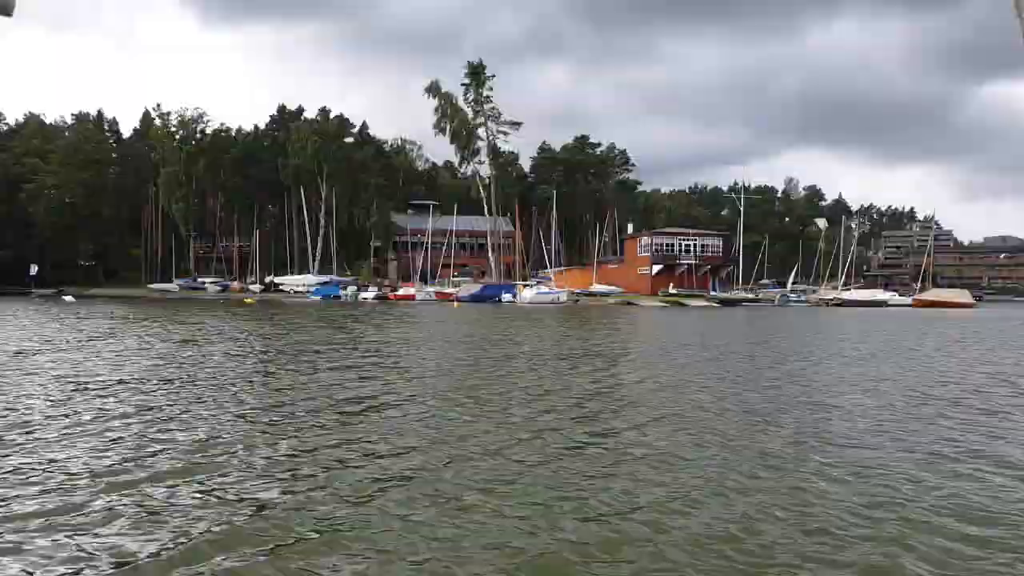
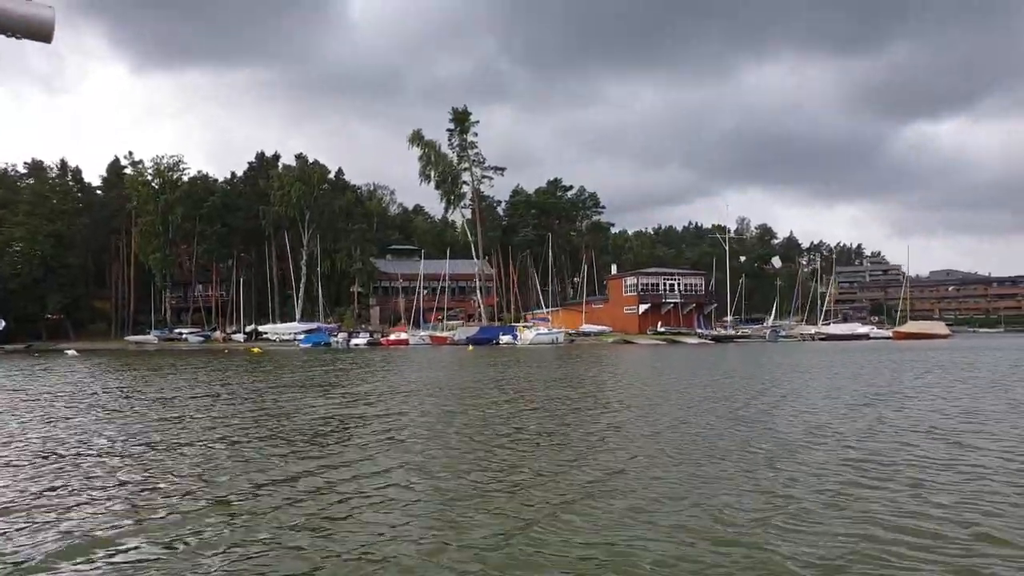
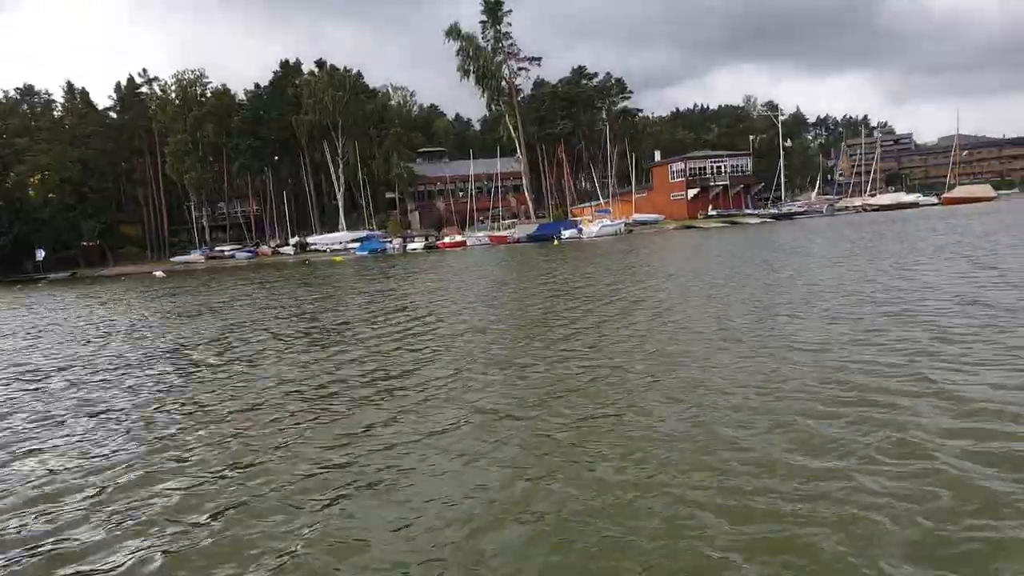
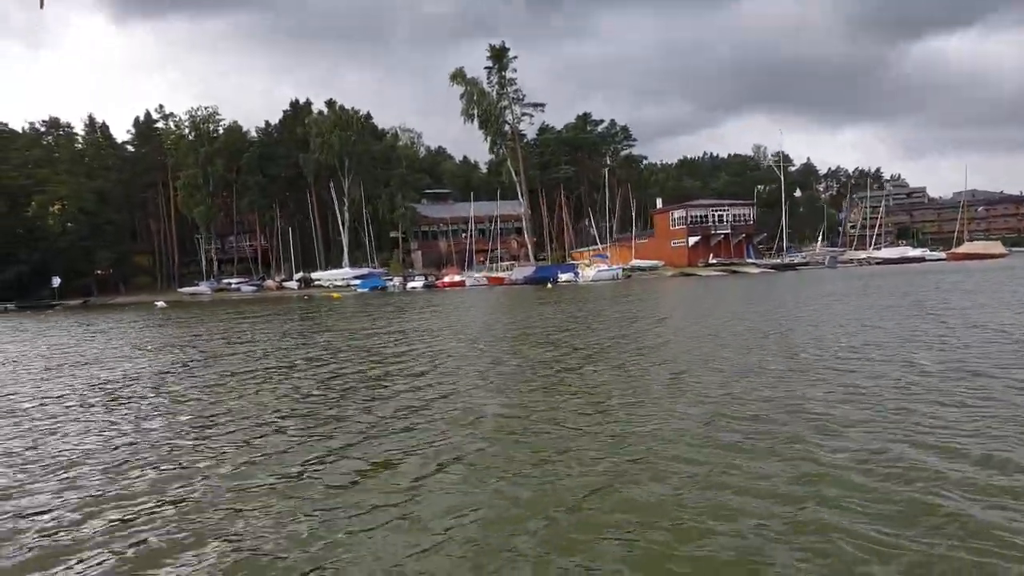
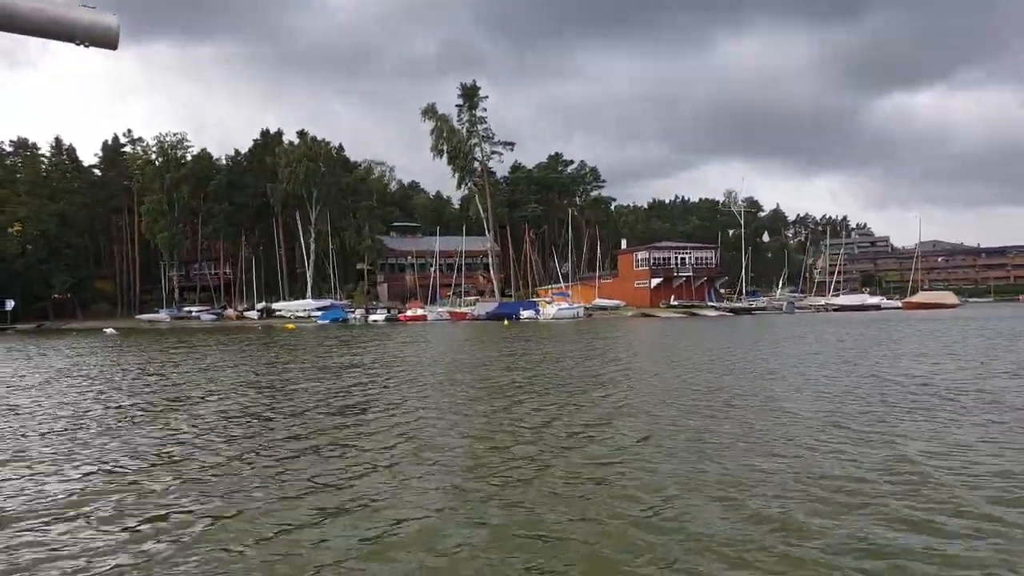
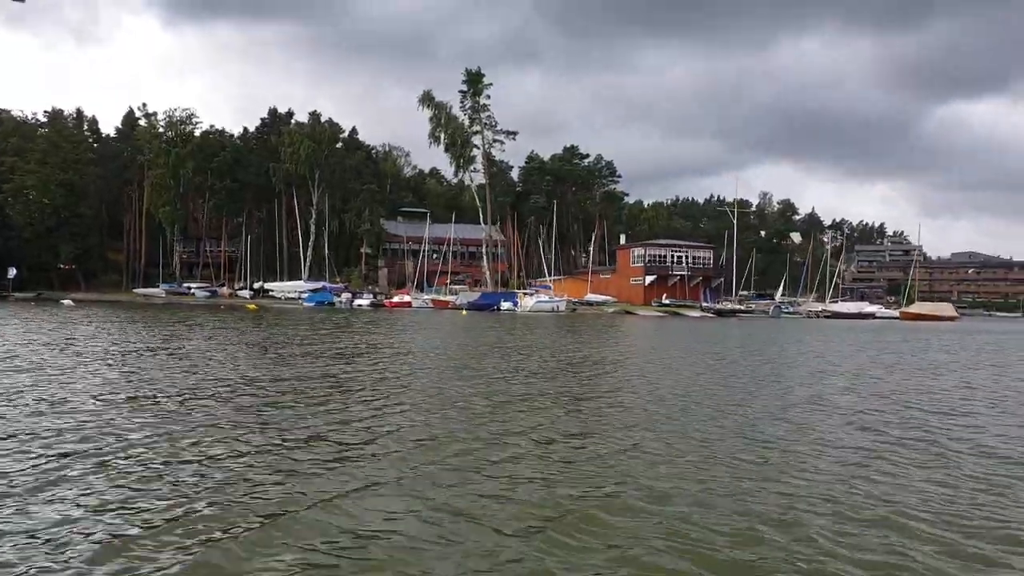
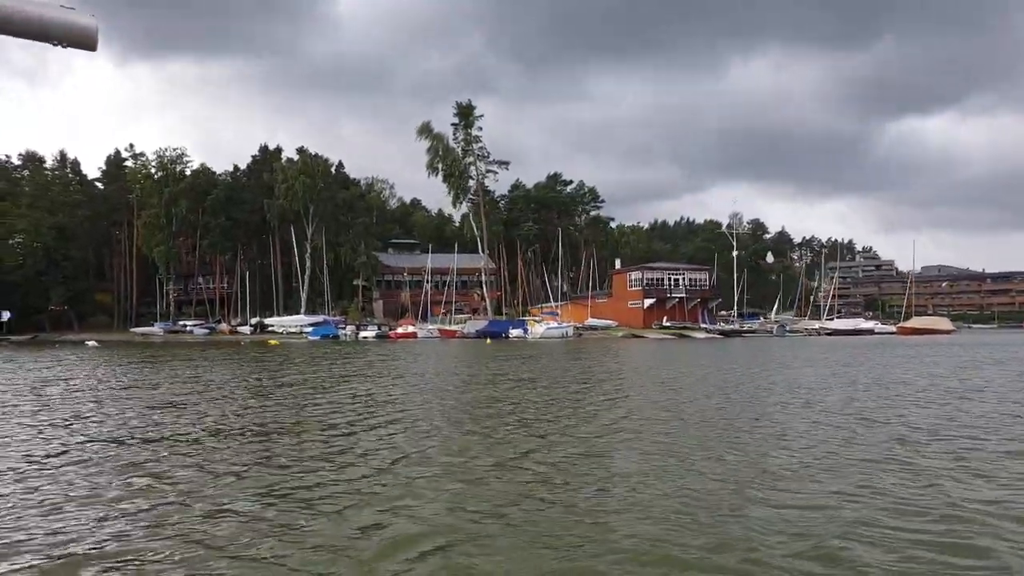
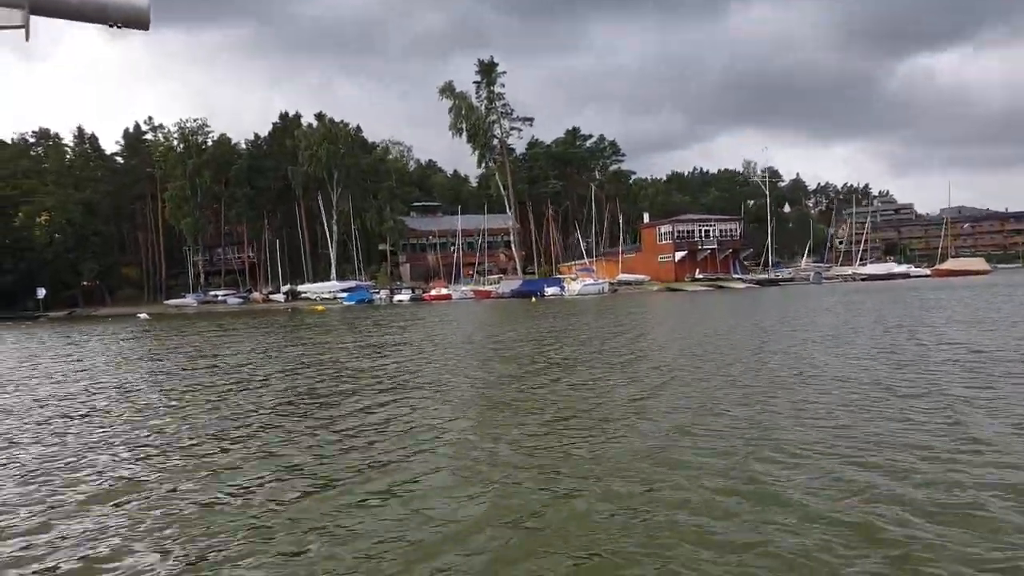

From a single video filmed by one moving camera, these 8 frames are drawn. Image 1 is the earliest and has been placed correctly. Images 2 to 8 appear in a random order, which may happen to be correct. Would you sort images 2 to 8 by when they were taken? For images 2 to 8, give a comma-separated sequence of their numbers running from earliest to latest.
6, 2, 7, 5, 8, 4, 3
